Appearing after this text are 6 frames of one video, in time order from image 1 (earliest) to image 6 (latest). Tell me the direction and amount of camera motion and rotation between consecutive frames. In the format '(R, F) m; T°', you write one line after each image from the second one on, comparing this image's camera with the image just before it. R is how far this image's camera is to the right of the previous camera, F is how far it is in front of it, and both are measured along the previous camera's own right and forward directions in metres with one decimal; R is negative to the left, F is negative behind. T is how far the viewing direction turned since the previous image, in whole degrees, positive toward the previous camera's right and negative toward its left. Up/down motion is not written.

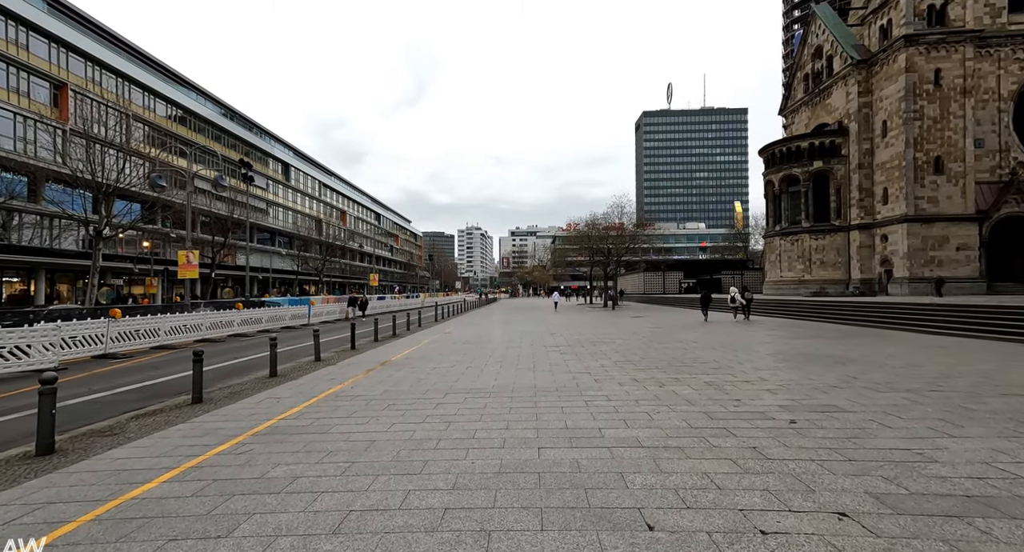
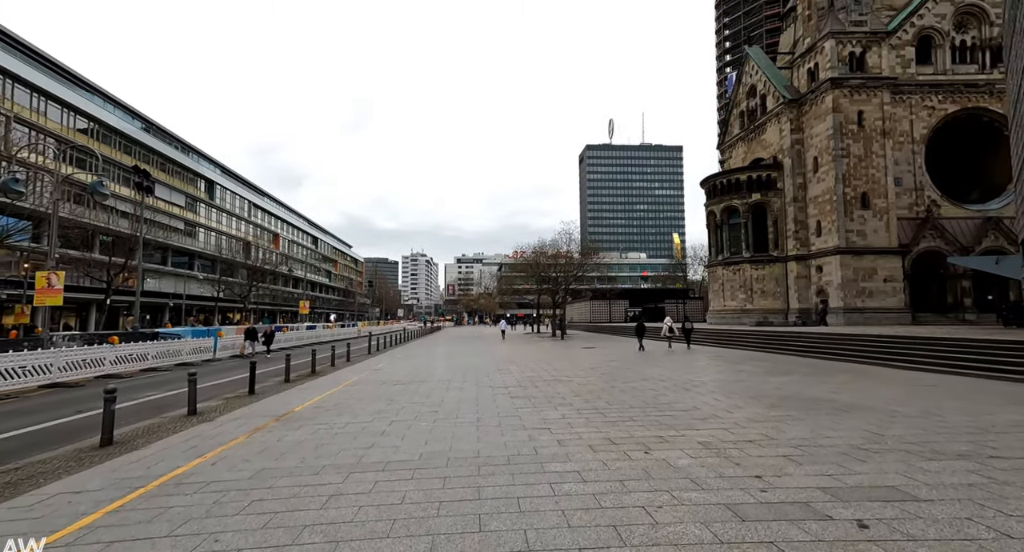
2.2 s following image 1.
(+0.1, +1.7) m; +7°
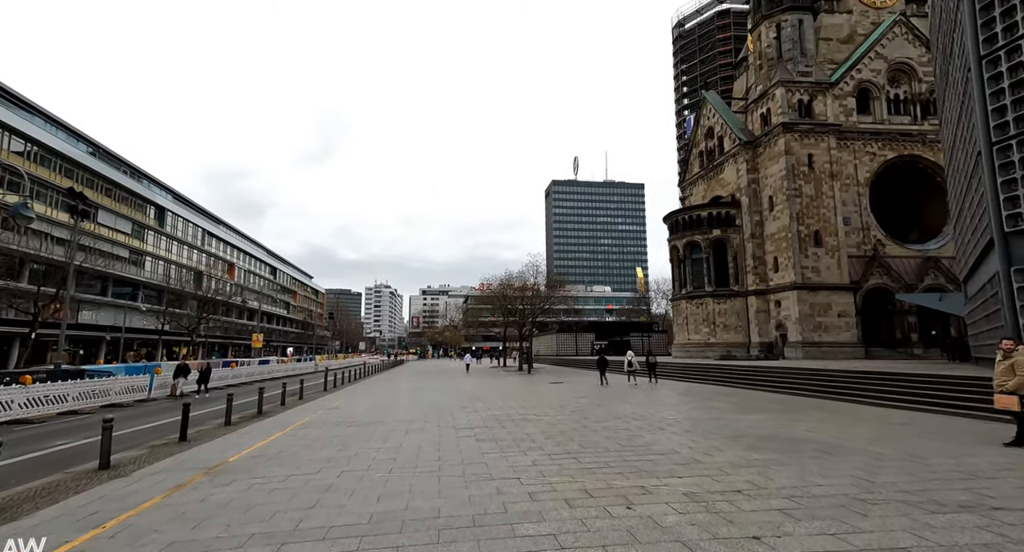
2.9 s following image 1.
(0.0, +0.5) m; +4°
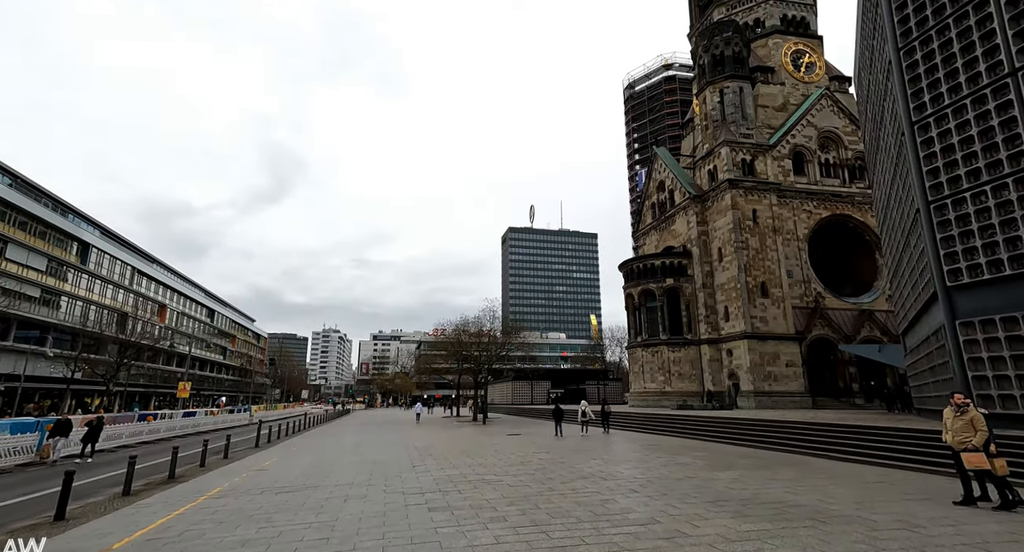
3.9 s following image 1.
(-0.1, +0.7) m; +5°
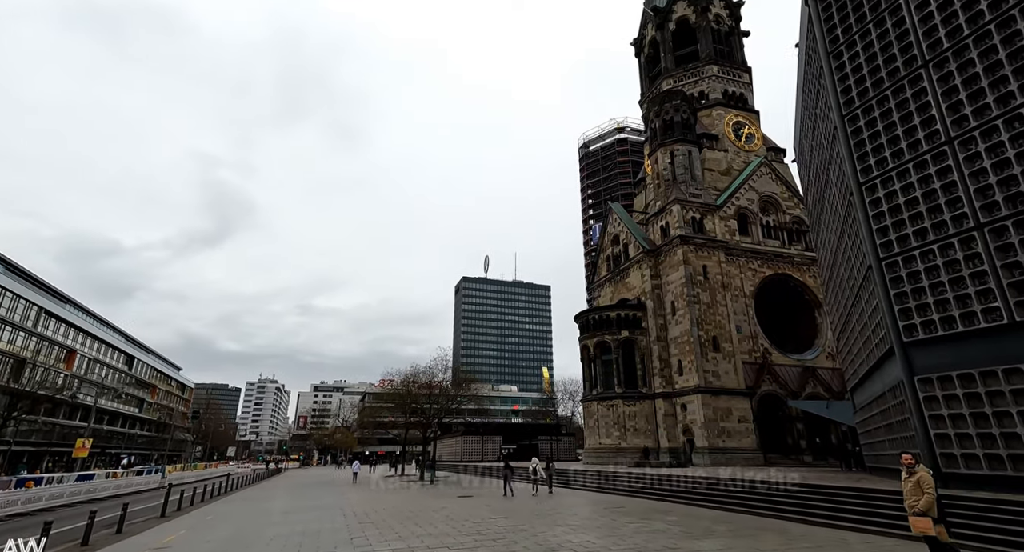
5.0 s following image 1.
(-0.2, +0.8) m; +6°
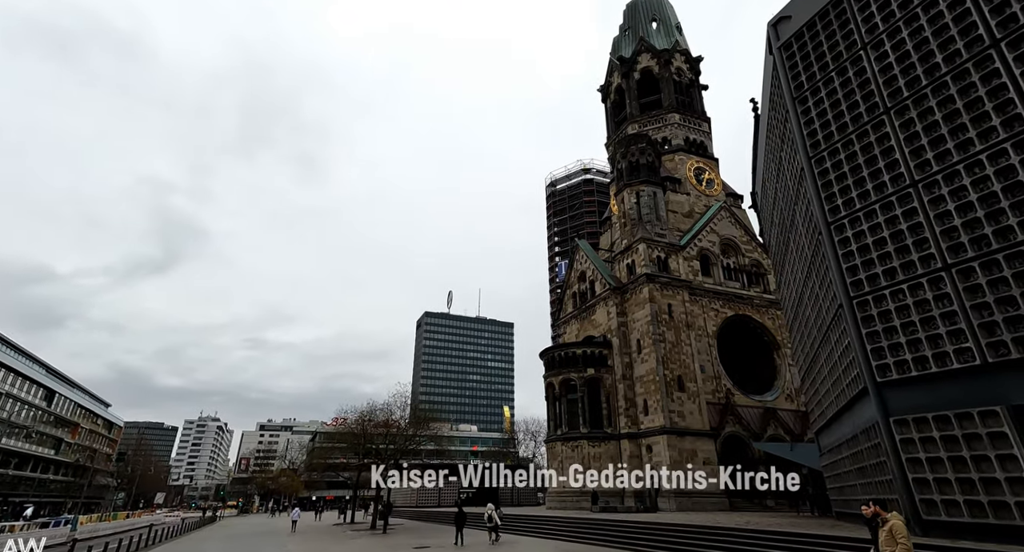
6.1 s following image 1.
(-0.2, +0.8) m; +4°
